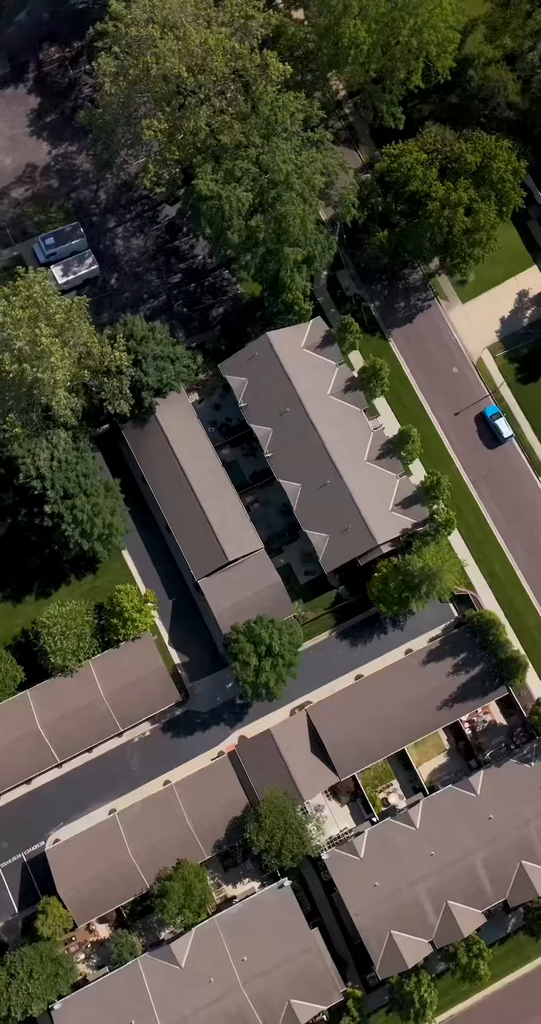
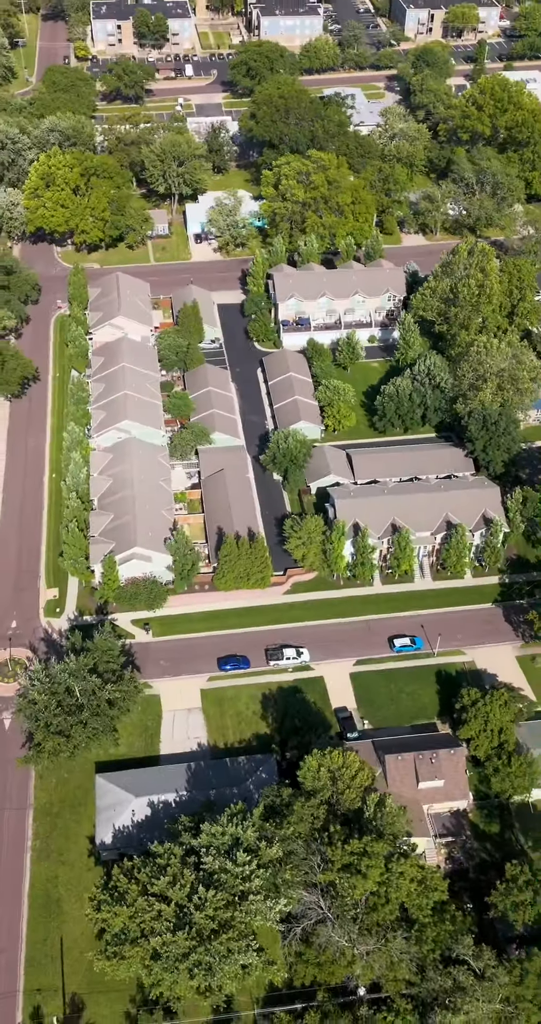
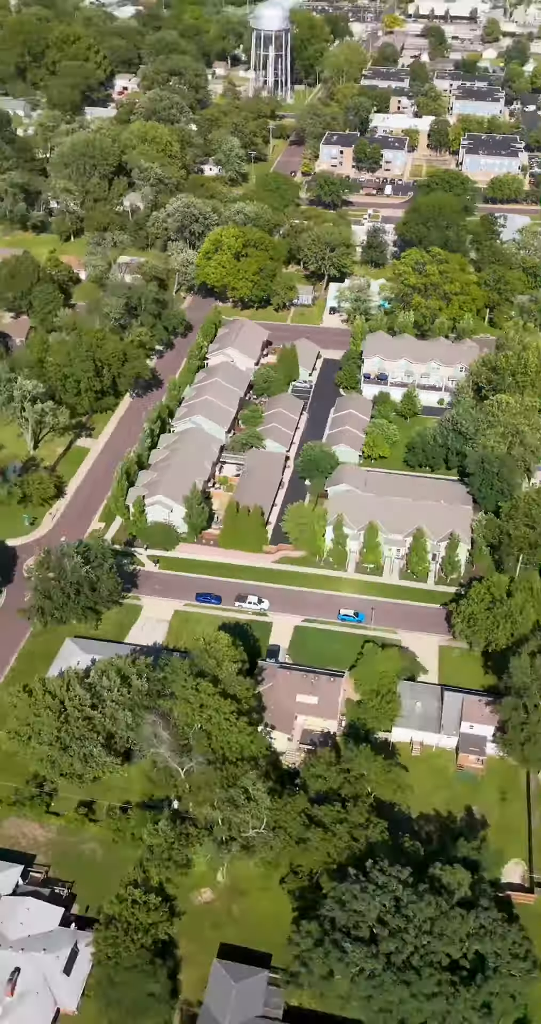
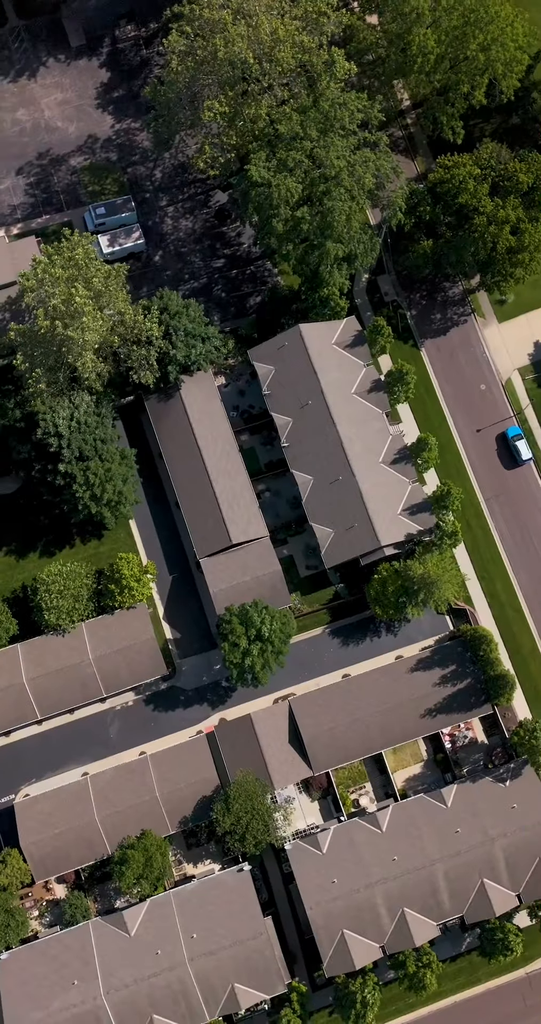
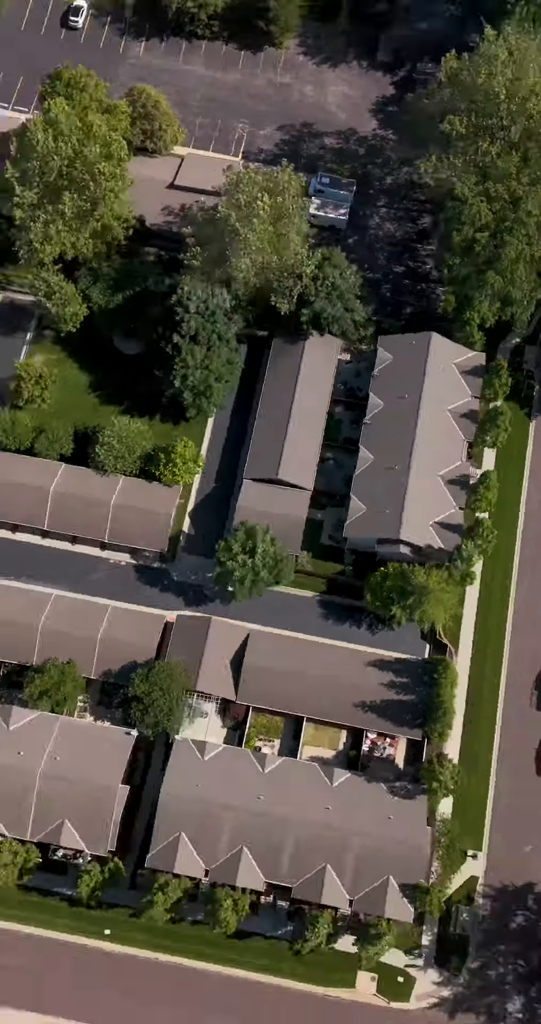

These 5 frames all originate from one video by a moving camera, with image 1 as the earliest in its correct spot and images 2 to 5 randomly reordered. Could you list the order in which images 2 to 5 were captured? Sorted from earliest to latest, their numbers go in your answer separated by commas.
4, 5, 2, 3
